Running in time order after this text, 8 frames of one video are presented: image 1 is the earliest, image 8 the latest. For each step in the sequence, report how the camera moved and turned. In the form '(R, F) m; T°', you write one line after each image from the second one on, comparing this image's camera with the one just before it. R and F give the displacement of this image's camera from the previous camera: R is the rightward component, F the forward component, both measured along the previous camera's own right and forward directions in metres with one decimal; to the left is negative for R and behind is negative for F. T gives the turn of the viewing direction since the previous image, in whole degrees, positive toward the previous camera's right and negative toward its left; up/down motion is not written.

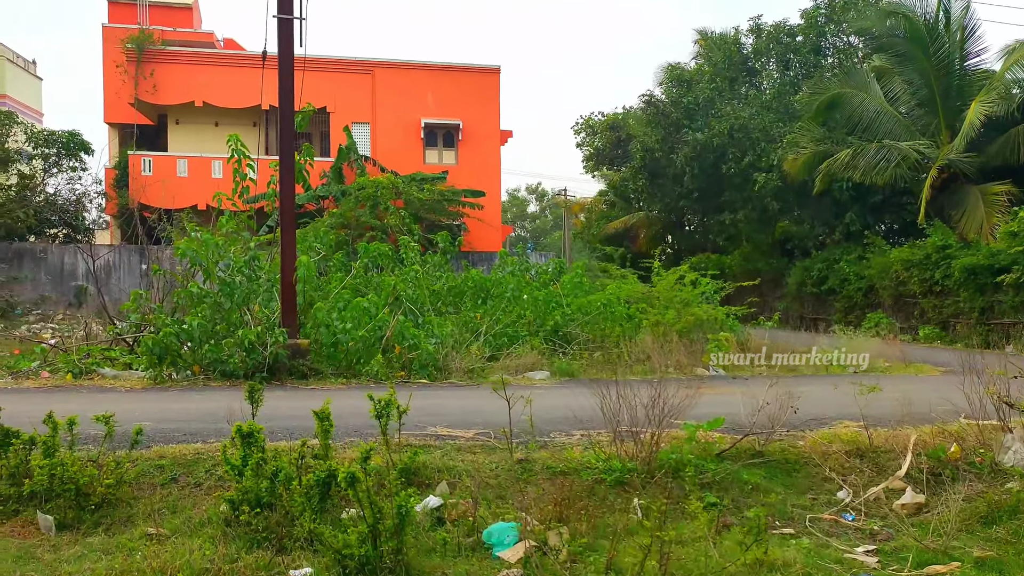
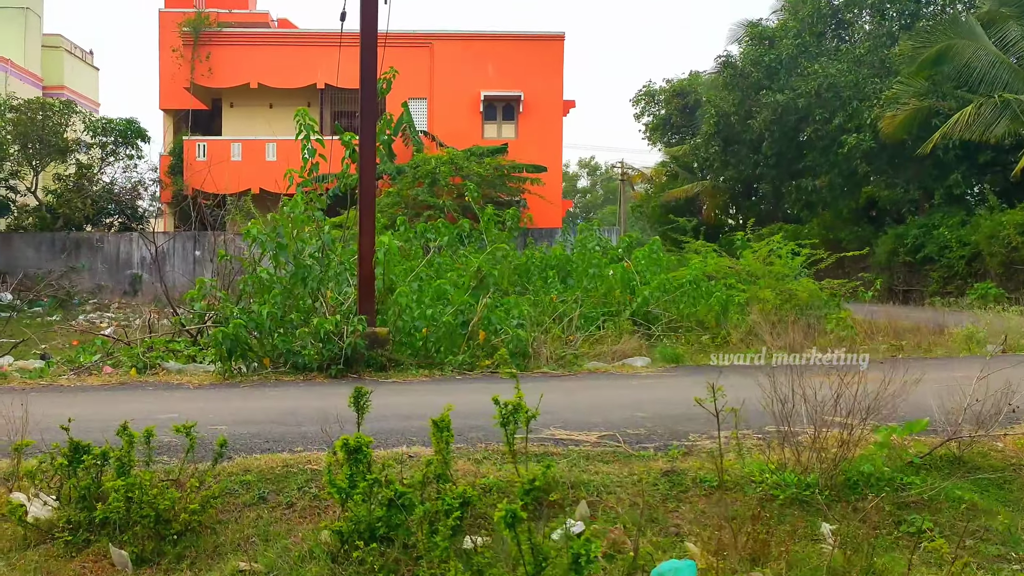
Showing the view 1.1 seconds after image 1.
(-0.4, +0.7) m; -3°
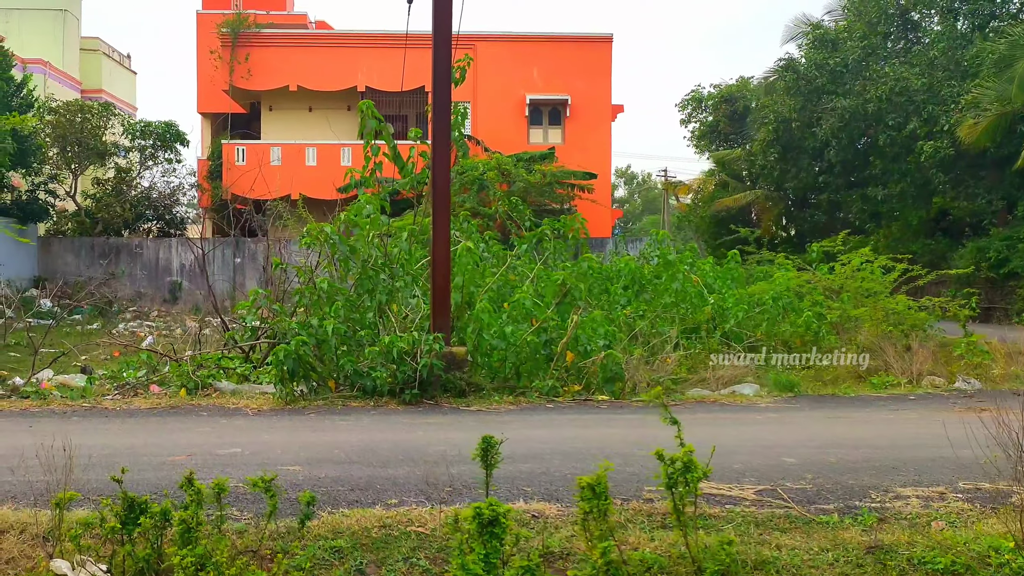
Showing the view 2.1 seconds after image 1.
(-0.4, +0.8) m; -2°
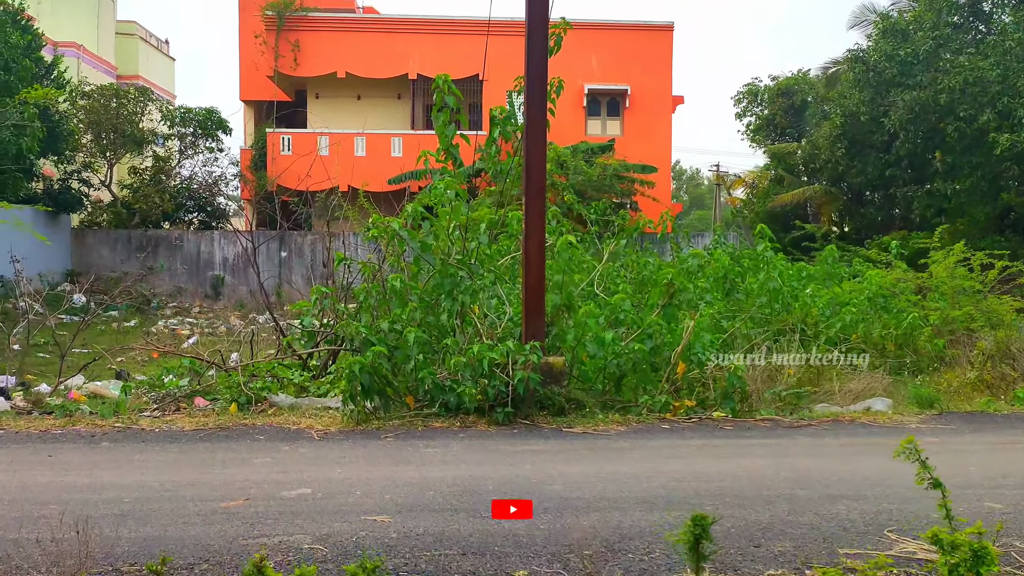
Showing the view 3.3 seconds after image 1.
(-0.4, +0.9) m; -2°
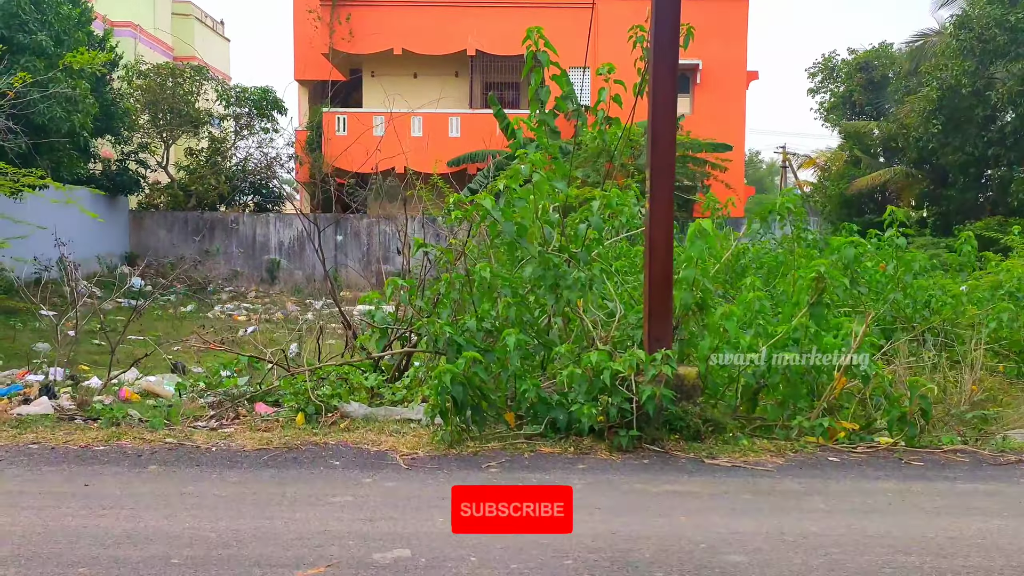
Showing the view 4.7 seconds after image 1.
(-0.3, +0.9) m; -3°
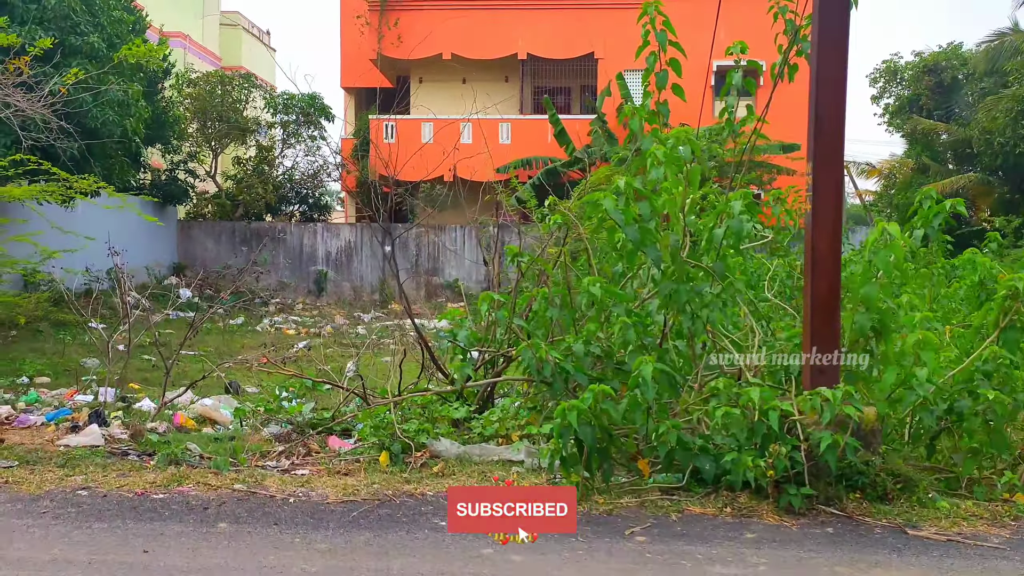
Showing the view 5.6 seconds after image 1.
(-0.4, +0.8) m; -2°
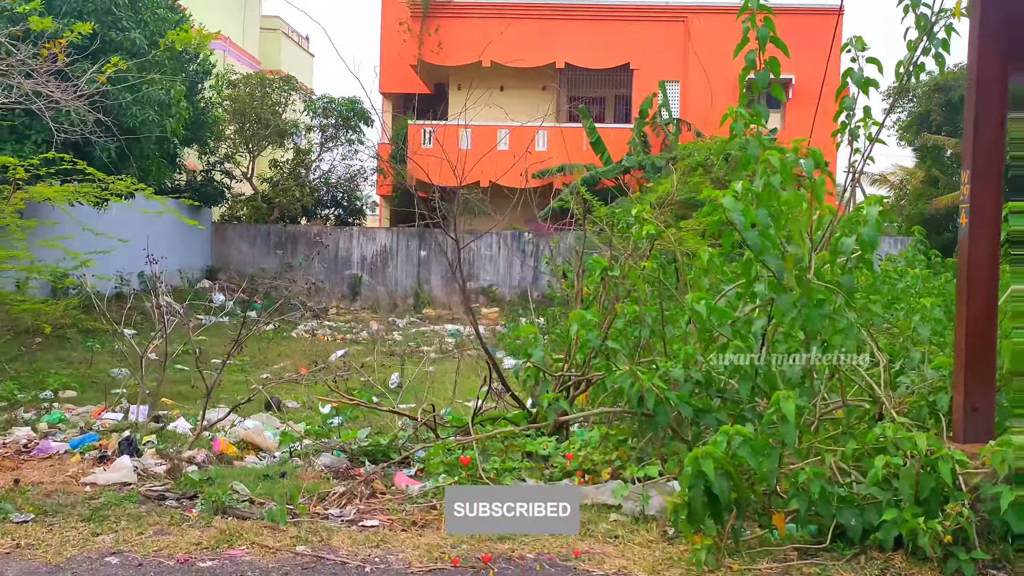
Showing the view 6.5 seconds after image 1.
(-0.3, +0.6) m; -2°
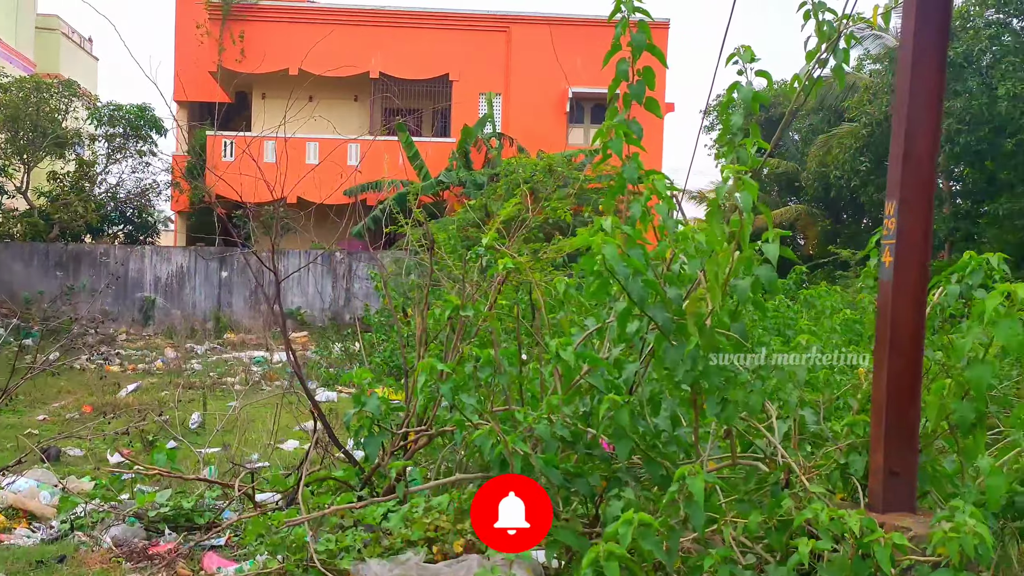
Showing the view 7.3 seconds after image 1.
(-0.1, +0.5) m; +12°
